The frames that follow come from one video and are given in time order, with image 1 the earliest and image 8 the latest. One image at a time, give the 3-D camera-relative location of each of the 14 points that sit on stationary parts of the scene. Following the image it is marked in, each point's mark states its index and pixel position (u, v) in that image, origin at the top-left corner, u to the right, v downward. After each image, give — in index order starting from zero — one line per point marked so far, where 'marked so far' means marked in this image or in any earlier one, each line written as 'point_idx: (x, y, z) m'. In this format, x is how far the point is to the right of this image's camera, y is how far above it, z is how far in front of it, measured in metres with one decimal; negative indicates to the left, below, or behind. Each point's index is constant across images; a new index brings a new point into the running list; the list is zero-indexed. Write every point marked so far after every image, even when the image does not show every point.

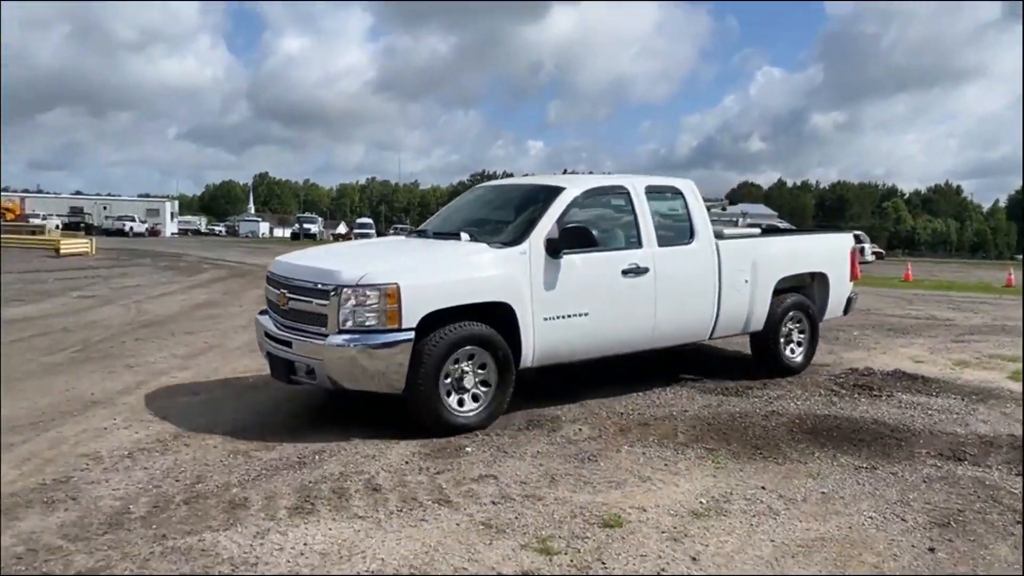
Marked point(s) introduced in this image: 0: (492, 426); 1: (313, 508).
0: (-0.1, -1.1, +5.5) m
1: (-1.1, -1.3, +3.9) m
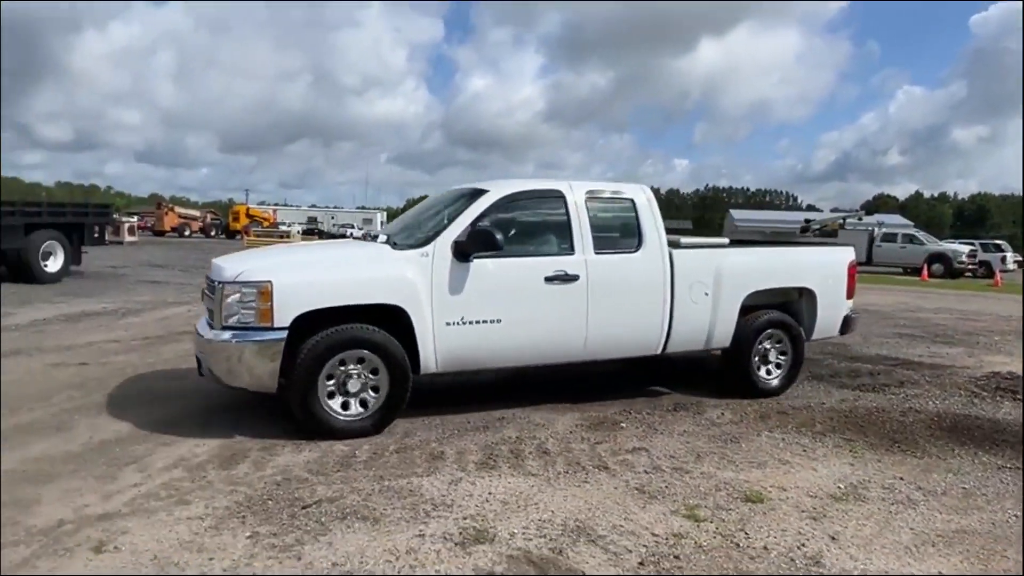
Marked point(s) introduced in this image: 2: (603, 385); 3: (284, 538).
0: (+1.2, -1.1, +6.1) m
1: (-0.1, -1.2, +4.6) m
2: (+0.9, -1.0, +6.9) m
3: (-1.2, -1.3, +3.5) m
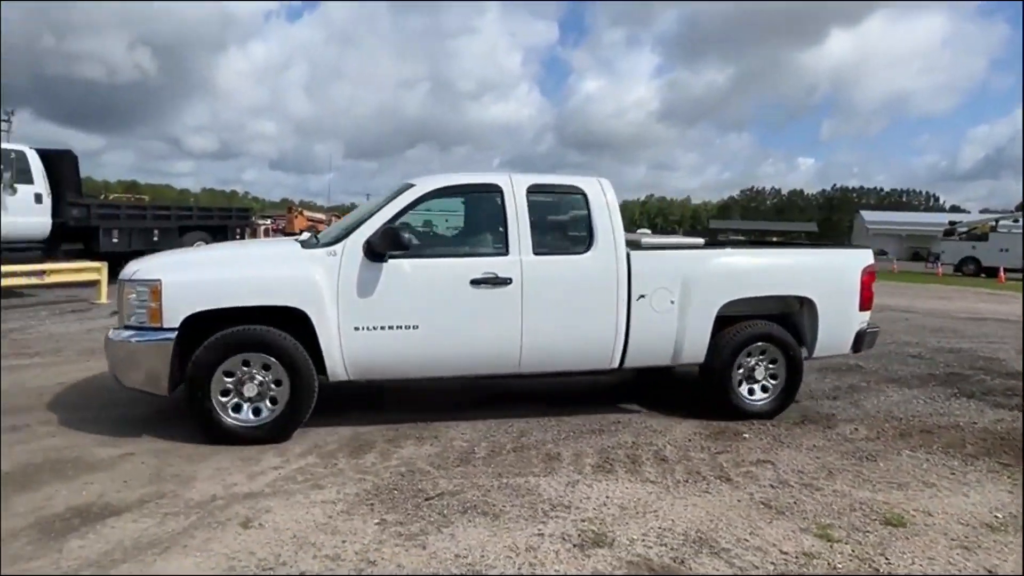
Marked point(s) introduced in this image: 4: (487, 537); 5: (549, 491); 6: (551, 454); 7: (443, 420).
0: (+2.2, -1.1, +5.8) m
1: (+0.7, -1.2, +4.6) m
2: (+2.1, -1.0, +6.6) m
3: (-0.6, -1.3, +3.6) m
4: (-0.1, -1.3, +3.6) m
5: (+0.2, -1.3, +4.2) m
6: (+0.3, -1.2, +4.8) m
7: (-0.6, -1.1, +5.6) m
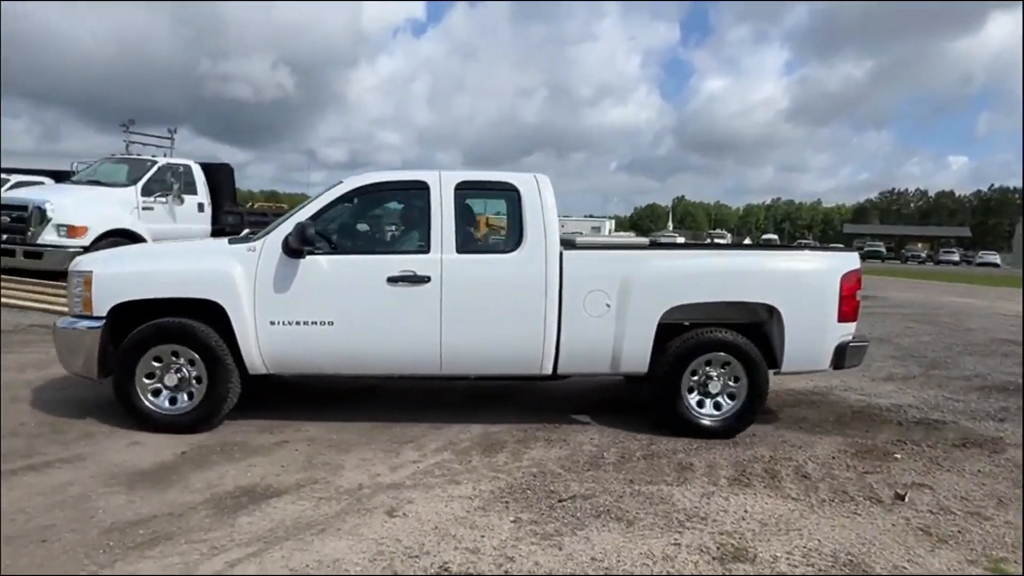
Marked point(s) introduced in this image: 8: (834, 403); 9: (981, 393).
0: (+3.3, -1.2, +5.4) m
1: (+1.6, -1.3, +4.4) m
2: (+3.3, -1.1, +6.2) m
3: (+0.2, -1.3, +3.7) m
4: (+0.6, -1.4, +3.5) m
5: (+1.0, -1.3, +4.1) m
6: (+1.2, -1.2, +4.7) m
7: (+0.5, -1.1, +5.6) m
8: (+3.1, -1.1, +6.3) m
9: (+4.8, -1.1, +6.8) m
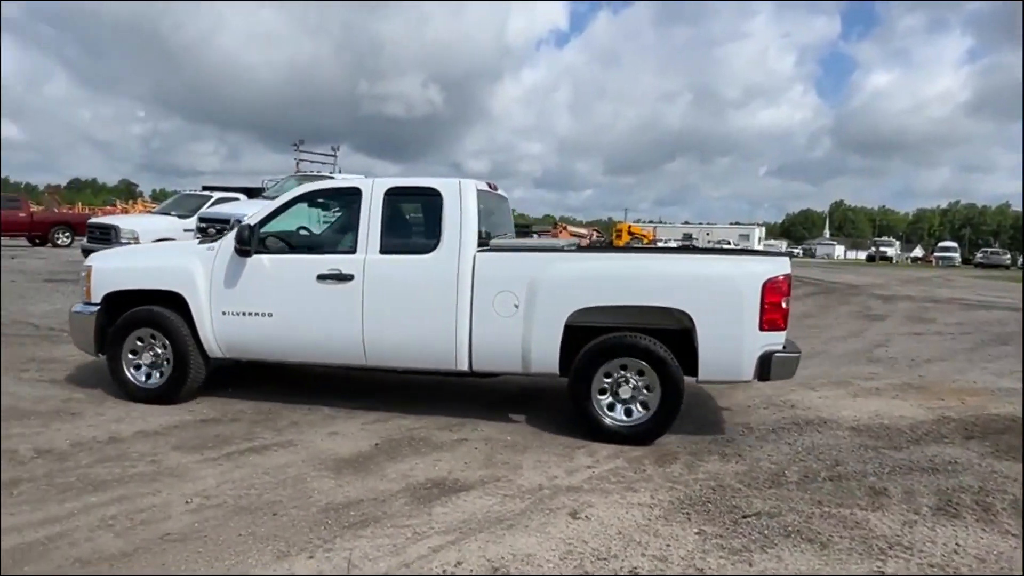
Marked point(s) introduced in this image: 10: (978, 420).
0: (+4.6, -1.3, +4.6) m
1: (+2.7, -1.4, +4.0) m
2: (+4.8, -1.2, +5.4) m
3: (+1.2, -1.4, +3.6) m
4: (+1.6, -1.4, +3.4) m
5: (+2.1, -1.4, +3.8) m
6: (+2.4, -1.3, +4.4) m
7: (+1.9, -1.2, +5.4) m
8: (+4.6, -1.2, +5.6) m
9: (+6.3, -1.2, +5.7) m
10: (+4.1, -1.2, +5.9) m
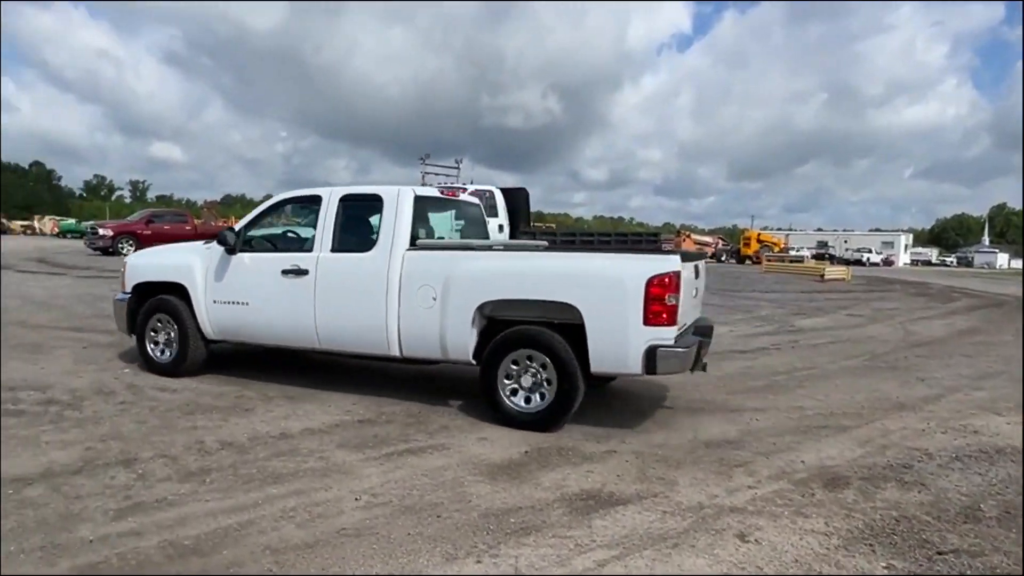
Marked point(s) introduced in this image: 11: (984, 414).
0: (+5.6, -1.4, +3.7) m
1: (+3.6, -1.4, +3.4) m
2: (+5.9, -1.3, +4.4) m
3: (+2.0, -1.4, +3.3) m
4: (+2.4, -1.5, +3.0) m
5: (+3.0, -1.4, +3.3) m
6: (+3.4, -1.4, +3.8) m
7: (+3.1, -1.3, +4.9) m
8: (+5.7, -1.3, +4.6) m
9: (+7.4, -1.3, +4.4) m
10: (+5.4, -1.3, +5.0) m
11: (+4.6, -1.2, +6.4) m
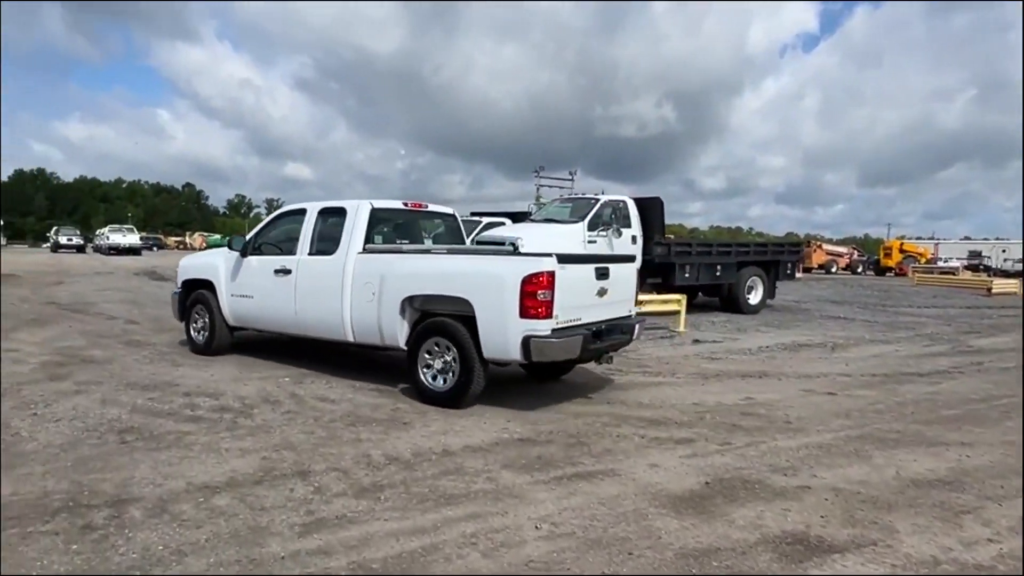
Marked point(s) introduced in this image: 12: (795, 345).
0: (+6.5, -1.5, +2.4) m
1: (+4.5, -1.5, +2.4) m
2: (+6.9, -1.5, +3.0) m
3: (+3.0, -1.5, +2.5) m
4: (+3.2, -1.5, +2.2) m
5: (+3.9, -1.5, +2.4) m
6: (+4.4, -1.5, +2.9) m
7: (+4.2, -1.4, +4.0) m
8: (+6.8, -1.4, +3.3) m
9: (+8.5, -1.4, +2.8) m
10: (+6.5, -1.4, +3.7) m
11: (+6.0, -1.4, +5.2) m
12: (+5.0, -1.0, +11.6) m
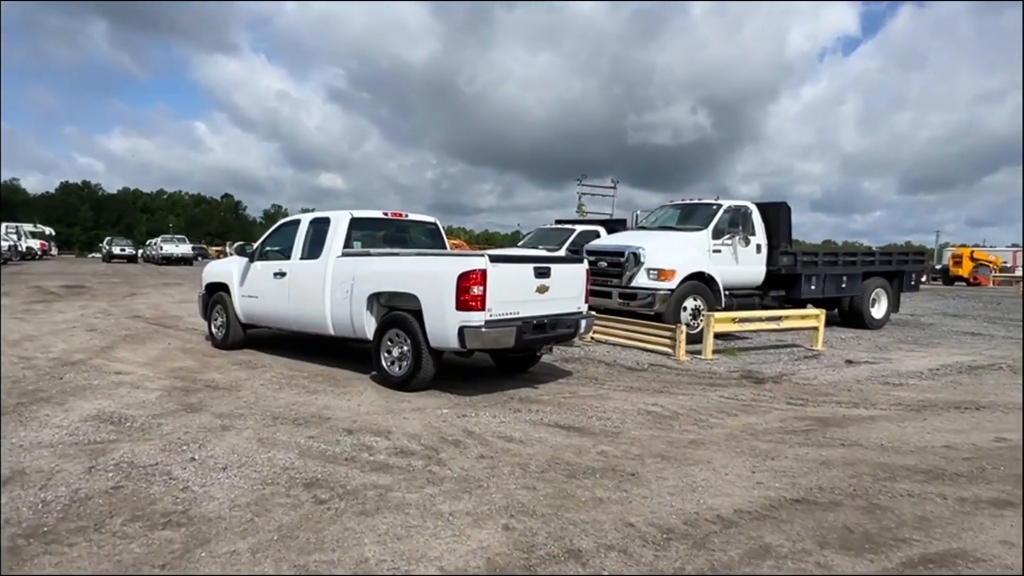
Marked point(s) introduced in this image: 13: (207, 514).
0: (+8.2, -1.6, +1.0) m
1: (+6.2, -1.6, +1.1) m
2: (+8.6, -1.6, +1.6) m
3: (+4.6, -1.6, +1.3) m
4: (+4.9, -1.6, +0.9) m
5: (+5.6, -1.6, +1.1) m
6: (+6.1, -1.6, +1.6) m
7: (+6.0, -1.5, +2.7) m
8: (+8.5, -1.6, +1.9) m
9: (+10.2, -1.6, +1.3) m
10: (+8.2, -1.5, +2.3) m
11: (+7.8, -1.5, +3.9) m
12: (+7.0, -1.2, +10.3) m
13: (-1.8, -1.3, +3.9) m
